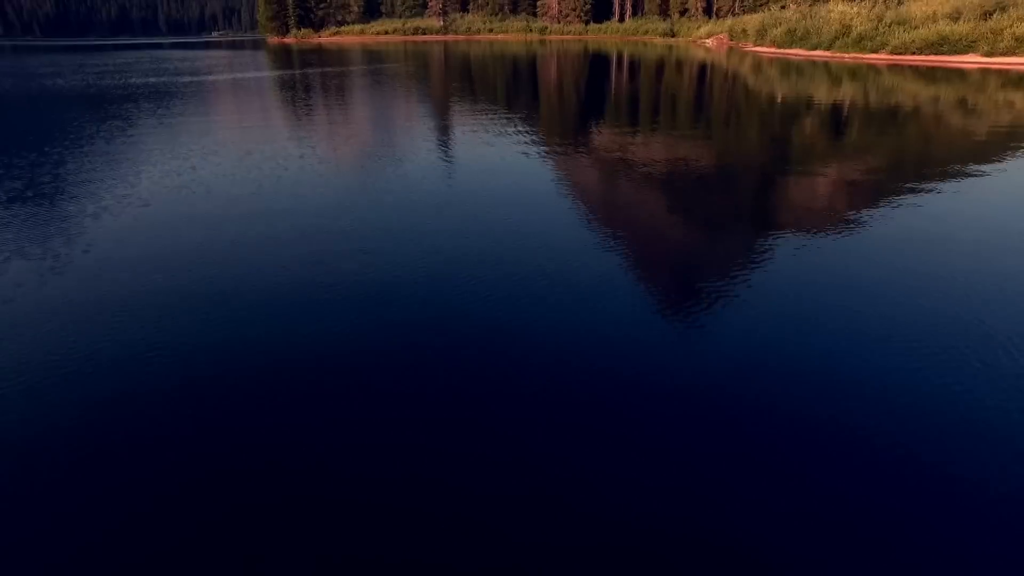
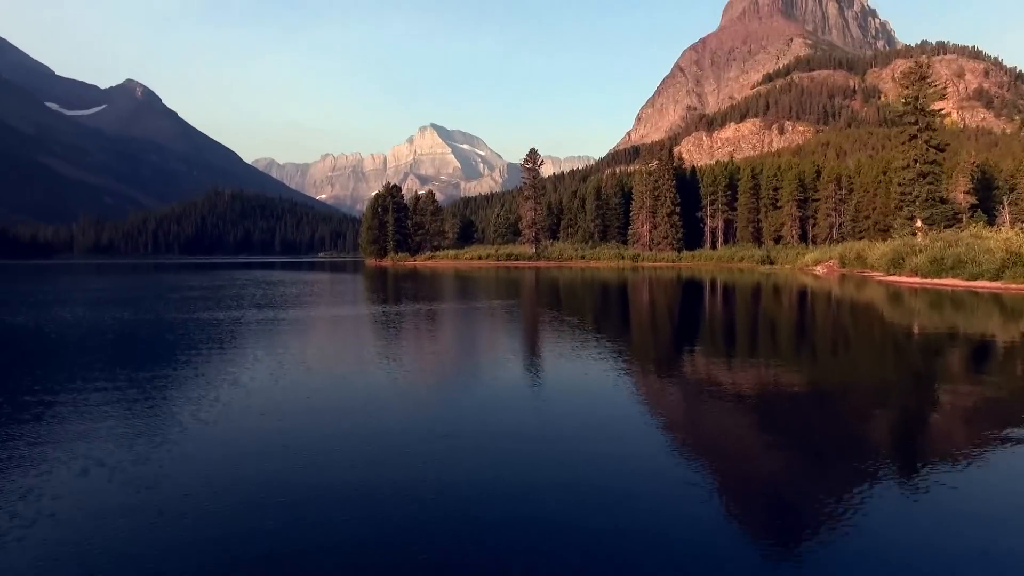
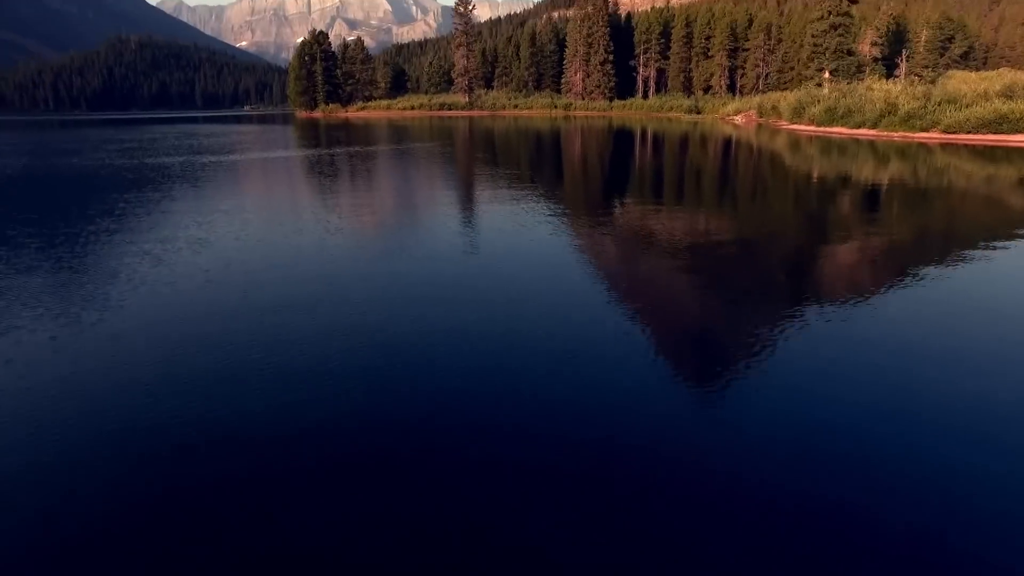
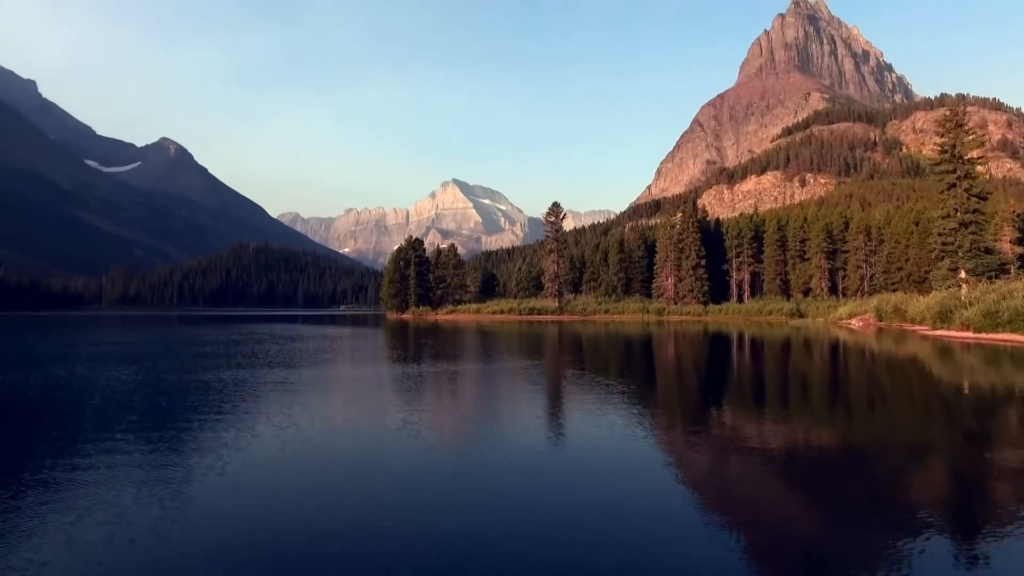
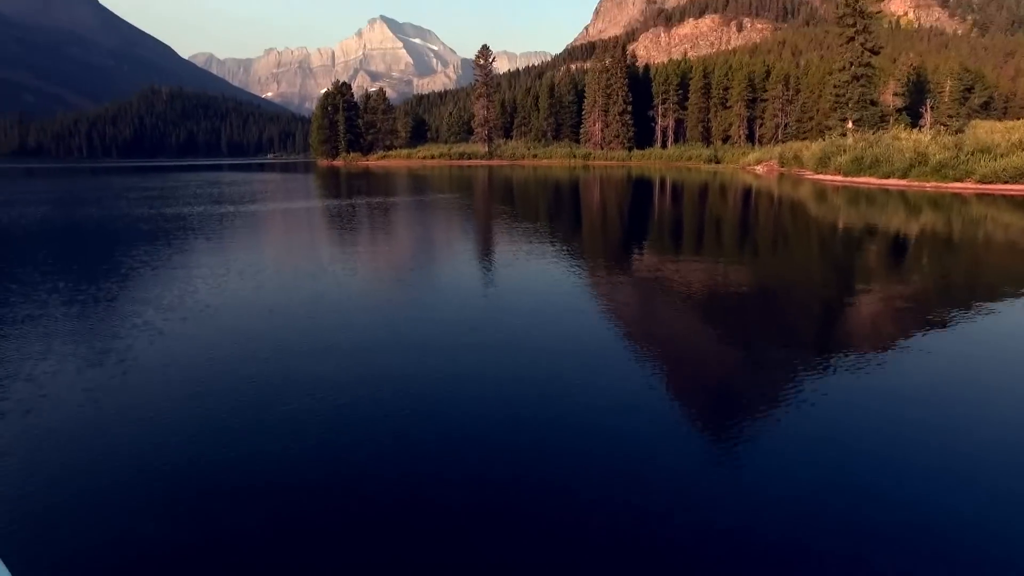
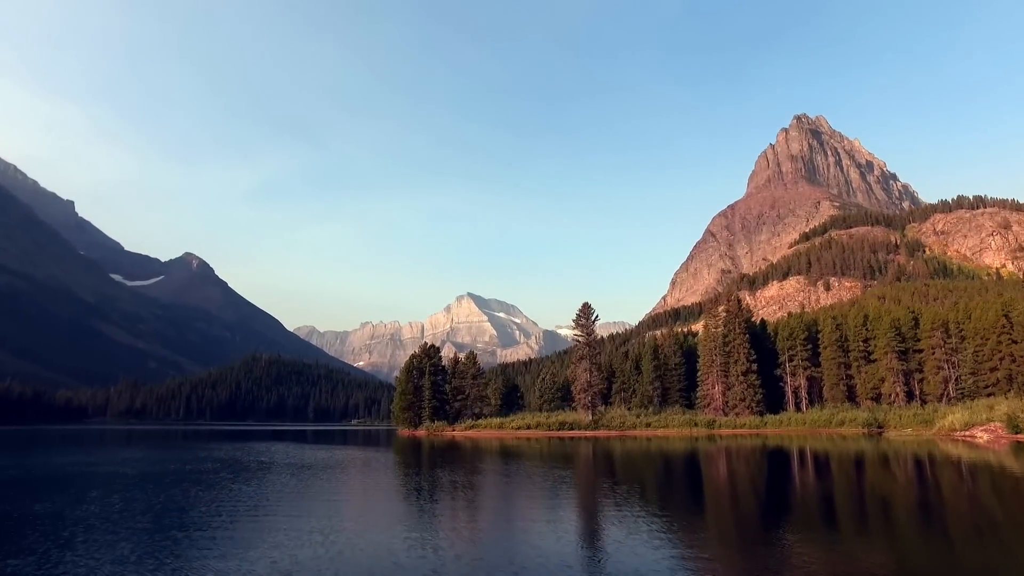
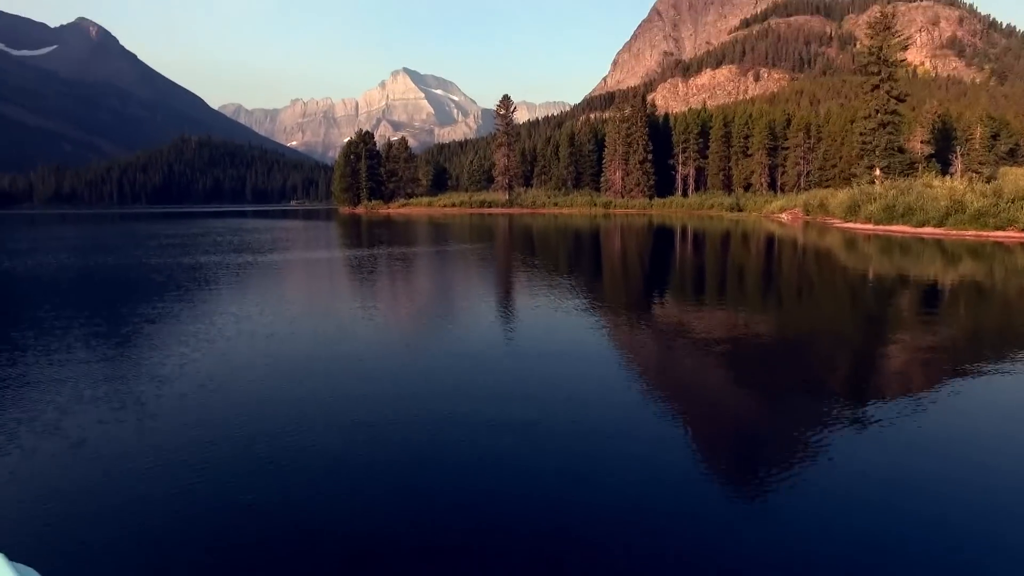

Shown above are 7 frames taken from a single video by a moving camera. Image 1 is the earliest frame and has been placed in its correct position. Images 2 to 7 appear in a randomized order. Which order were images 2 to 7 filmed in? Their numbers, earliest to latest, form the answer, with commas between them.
3, 5, 7, 2, 4, 6
